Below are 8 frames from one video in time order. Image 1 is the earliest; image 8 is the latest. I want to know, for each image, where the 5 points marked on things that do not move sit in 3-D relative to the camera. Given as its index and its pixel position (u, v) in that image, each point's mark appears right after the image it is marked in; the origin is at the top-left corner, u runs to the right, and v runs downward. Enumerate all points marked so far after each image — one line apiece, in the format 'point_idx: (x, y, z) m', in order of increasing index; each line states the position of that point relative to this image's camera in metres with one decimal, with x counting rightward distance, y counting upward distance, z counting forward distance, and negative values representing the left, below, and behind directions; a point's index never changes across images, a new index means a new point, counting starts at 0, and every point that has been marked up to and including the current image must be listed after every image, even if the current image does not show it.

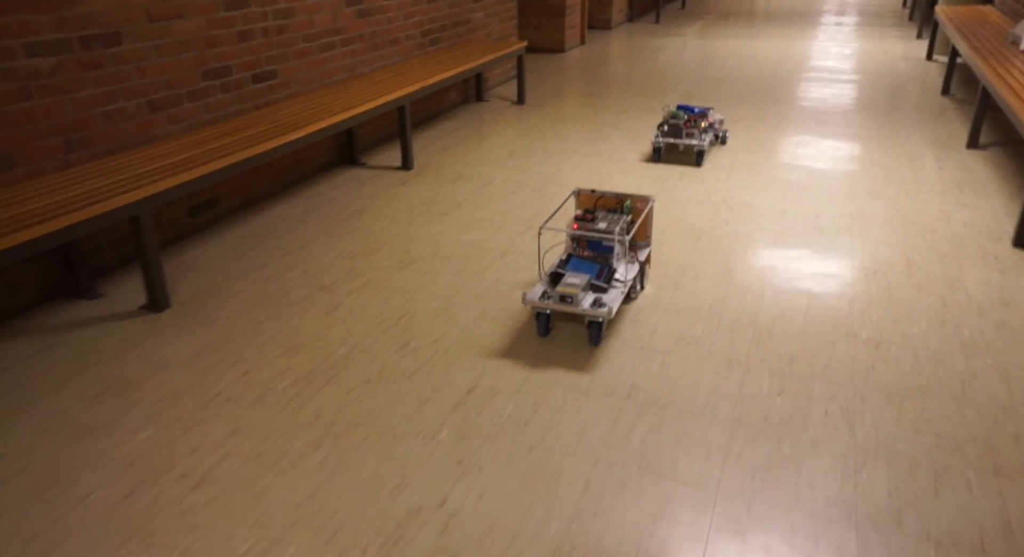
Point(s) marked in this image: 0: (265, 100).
0: (-1.3, +1.0, +4.0) m
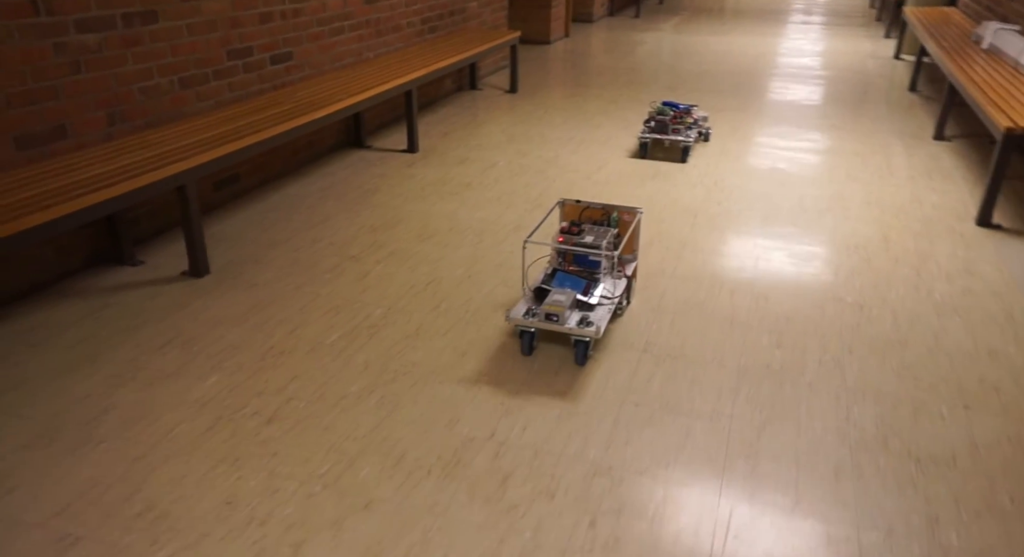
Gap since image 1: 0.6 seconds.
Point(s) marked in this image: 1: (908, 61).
0: (-1.3, +1.1, +4.2) m
1: (+4.7, +2.6, +9.1) m
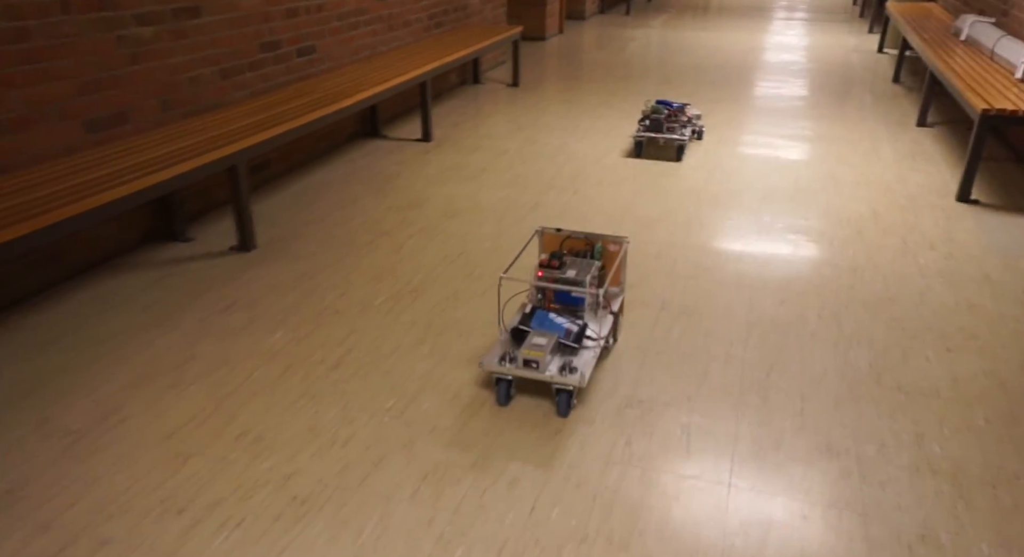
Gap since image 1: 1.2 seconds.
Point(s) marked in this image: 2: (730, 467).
0: (-1.2, +1.2, +4.5) m
1: (+4.7, +2.8, +9.4) m
2: (+0.6, -0.5, +2.2) m
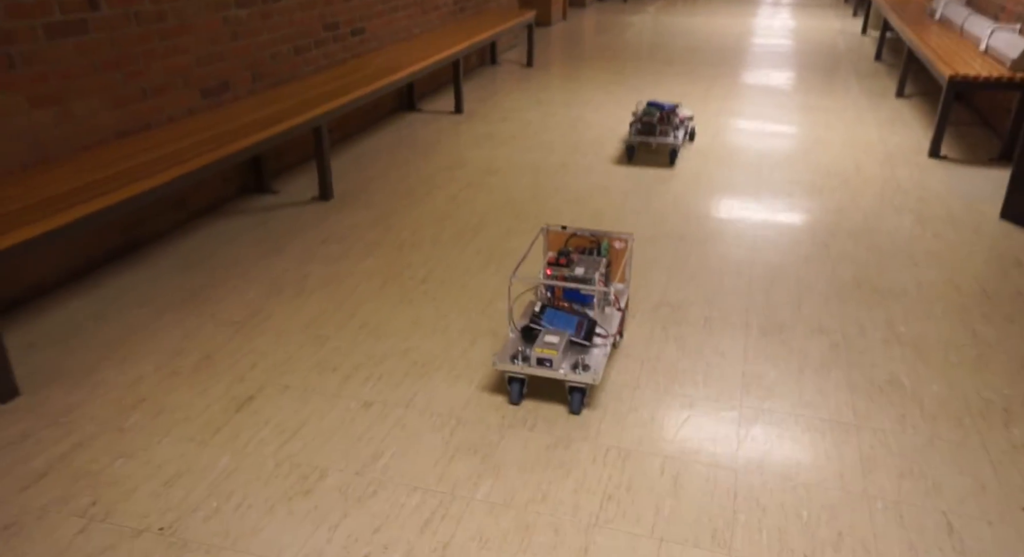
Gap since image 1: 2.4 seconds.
0: (-1.0, +1.5, +5.1) m
1: (+4.8, +3.2, +10.0) m
2: (+0.8, -0.2, +2.8) m
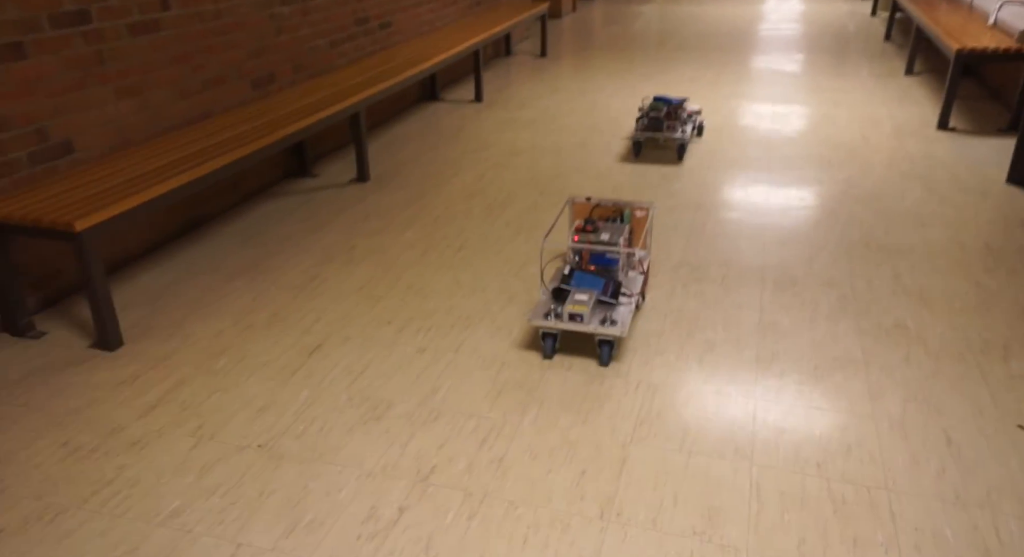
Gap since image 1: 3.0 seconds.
0: (-0.9, +1.7, +5.4) m
1: (+5.0, +3.5, +10.2) m
2: (+1.0, -0.1, +3.0) m
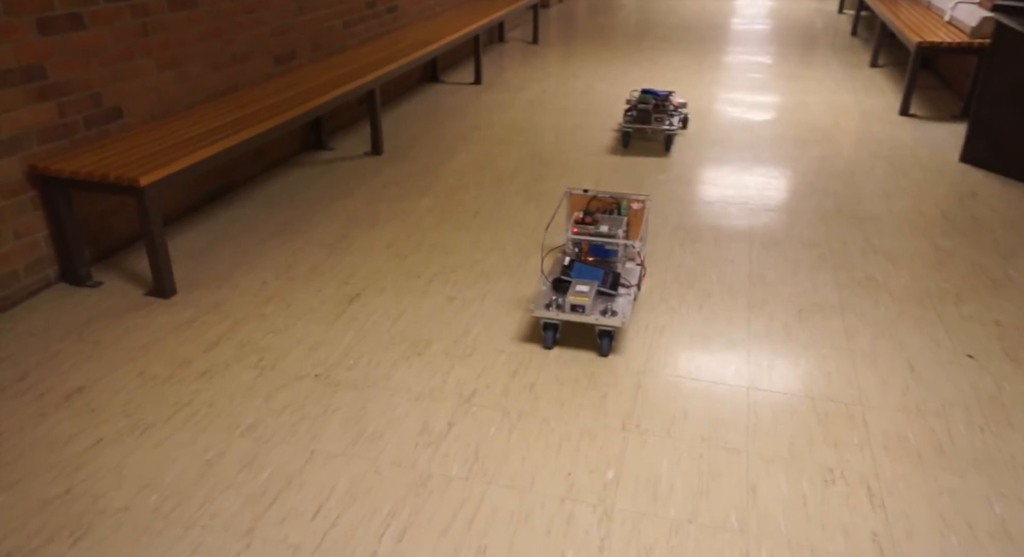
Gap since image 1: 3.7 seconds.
0: (-0.9, +1.8, +5.6) m
1: (+4.8, +3.7, +10.7) m
2: (+1.0, +0.1, +3.3) m
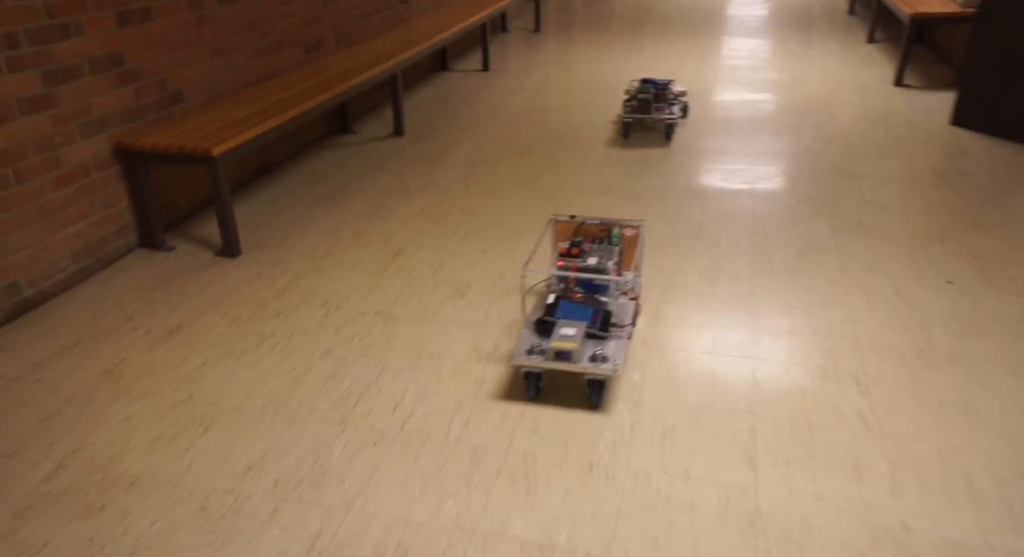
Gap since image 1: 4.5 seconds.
0: (-0.9, +2.0, +6.0) m
1: (+4.8, +4.1, +11.0) m
2: (+1.2, +0.3, +3.7) m
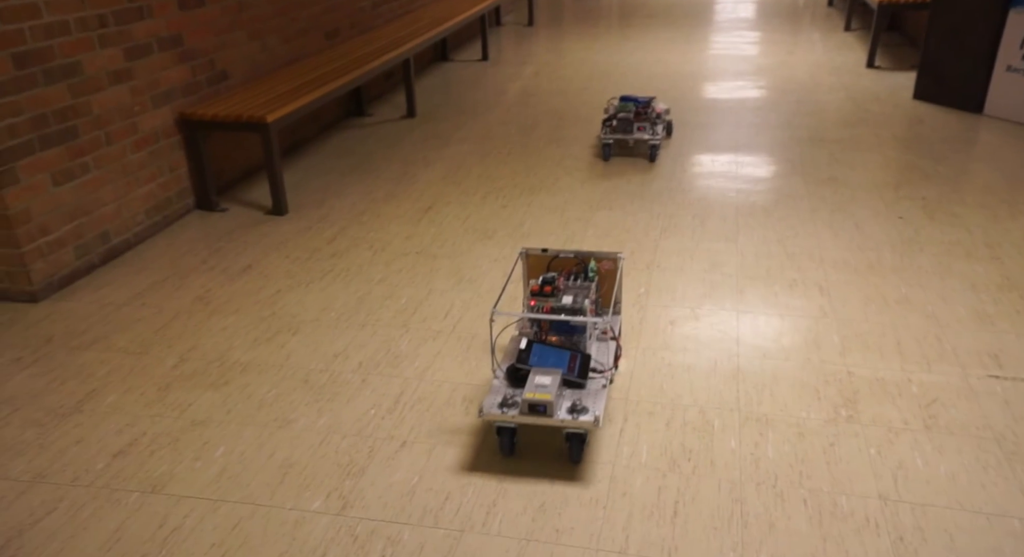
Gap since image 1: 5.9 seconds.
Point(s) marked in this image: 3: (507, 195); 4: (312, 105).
0: (-0.8, +2.3, +6.4) m
1: (+4.7, +4.5, +11.5) m
2: (+1.2, +0.6, +4.2) m
3: (0.0, +0.4, +4.0) m
4: (-1.1, +0.9, +4.0) m
